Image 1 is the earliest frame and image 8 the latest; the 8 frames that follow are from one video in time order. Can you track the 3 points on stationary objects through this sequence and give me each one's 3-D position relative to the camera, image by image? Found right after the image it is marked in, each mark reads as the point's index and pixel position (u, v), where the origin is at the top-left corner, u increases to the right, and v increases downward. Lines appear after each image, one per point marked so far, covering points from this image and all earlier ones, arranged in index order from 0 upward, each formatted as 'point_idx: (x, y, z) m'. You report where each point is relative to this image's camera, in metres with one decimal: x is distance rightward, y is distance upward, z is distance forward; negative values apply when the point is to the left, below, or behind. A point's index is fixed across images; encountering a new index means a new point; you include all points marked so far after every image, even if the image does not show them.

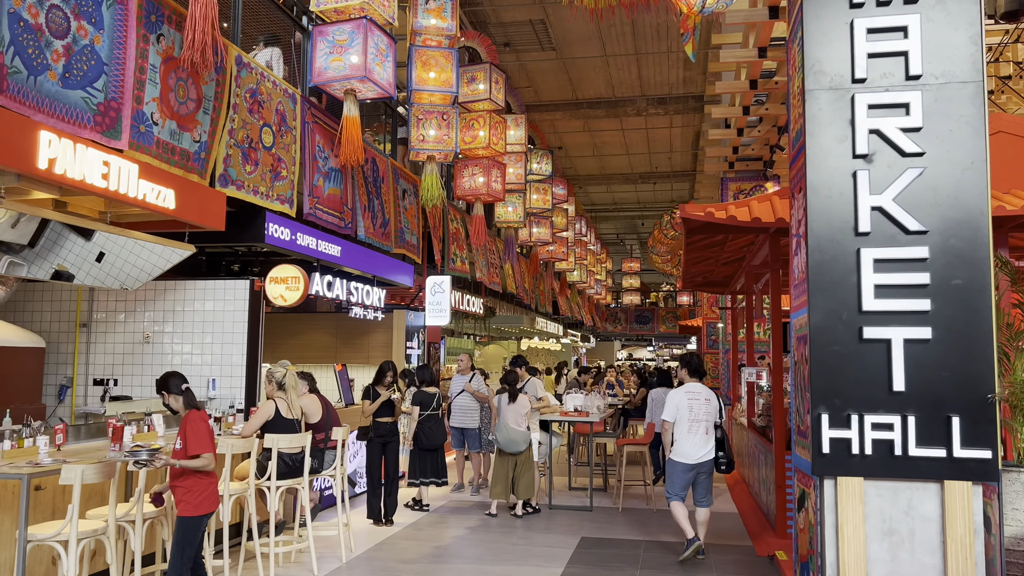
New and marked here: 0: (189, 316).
0: (-3.1, -0.3, +7.7) m
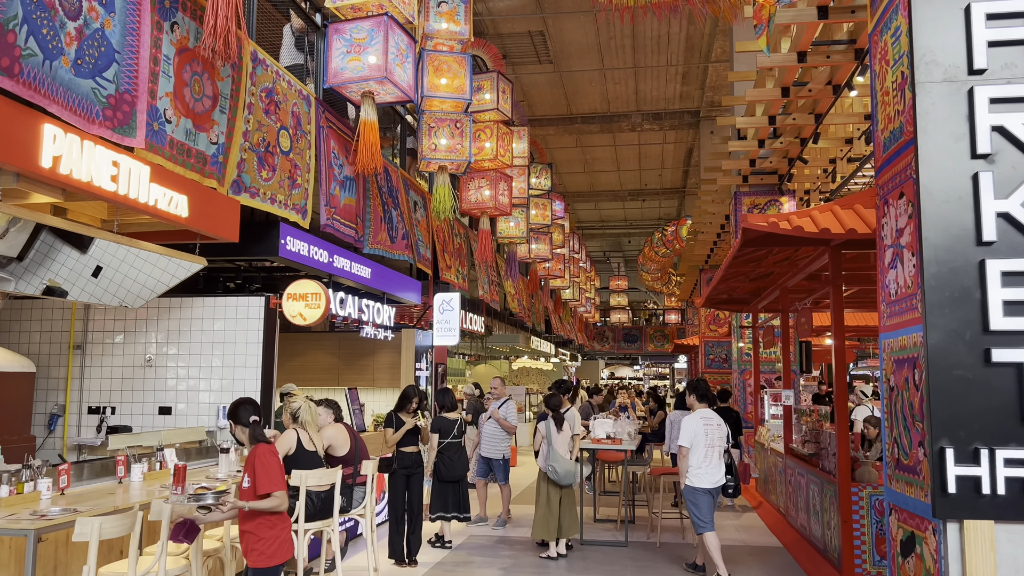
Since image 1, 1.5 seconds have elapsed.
0: (-2.9, -0.4, +7.1) m
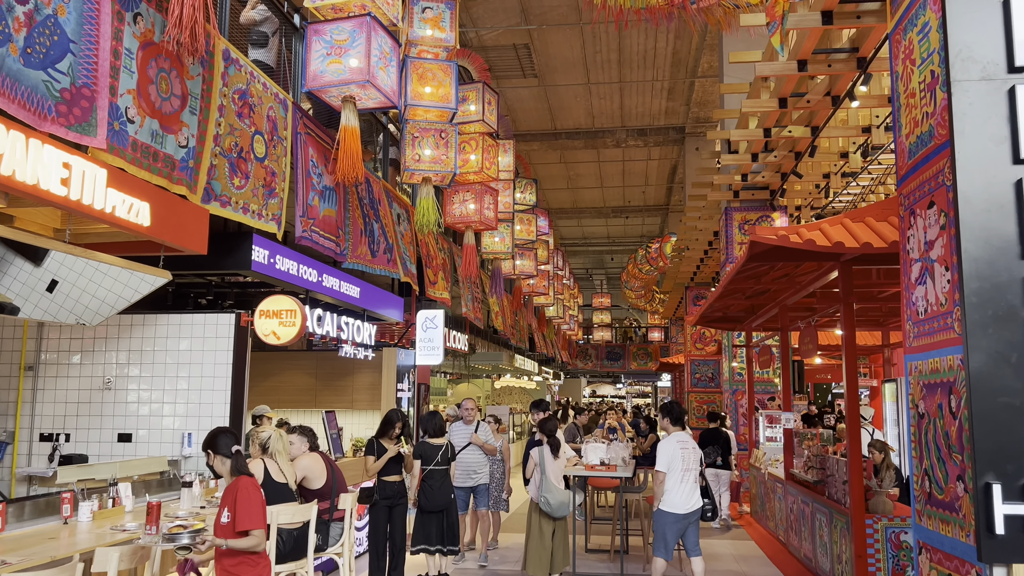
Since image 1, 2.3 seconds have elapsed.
0: (-3.0, -0.6, +6.7) m
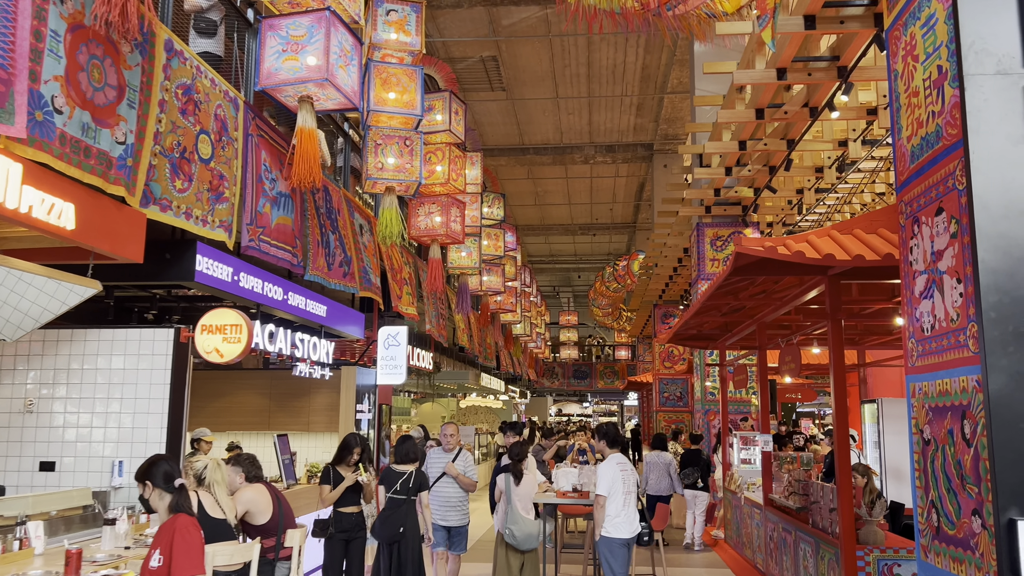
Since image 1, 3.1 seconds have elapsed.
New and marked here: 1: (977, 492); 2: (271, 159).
0: (-3.2, -0.7, +6.1) m
1: (+1.7, -0.7, +2.9) m
2: (-1.7, +0.9, +5.8) m
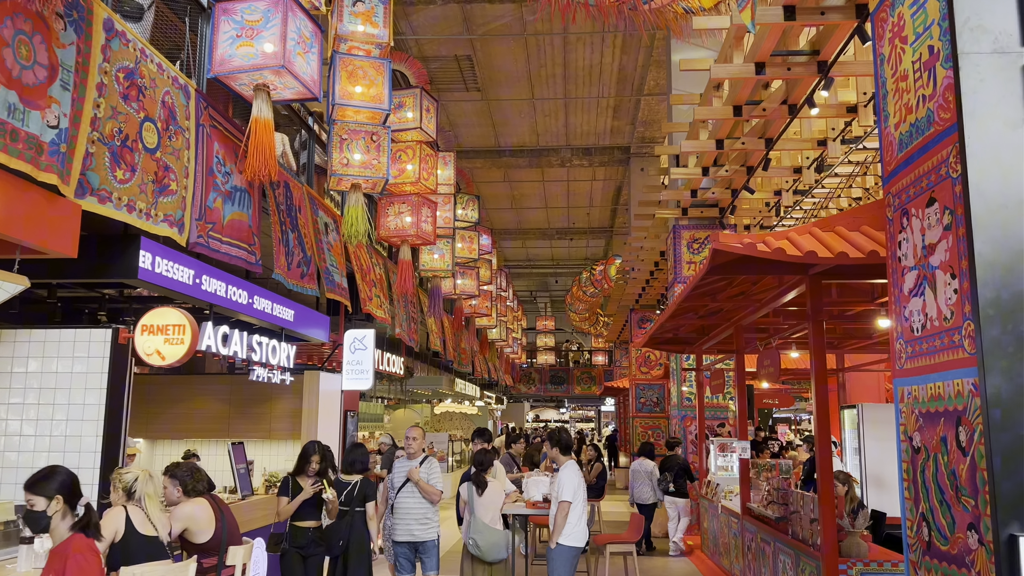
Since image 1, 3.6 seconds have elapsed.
0: (-3.4, -0.7, +5.8) m
1: (+1.5, -0.7, +2.7) m
2: (-2.0, +0.9, +5.5) m
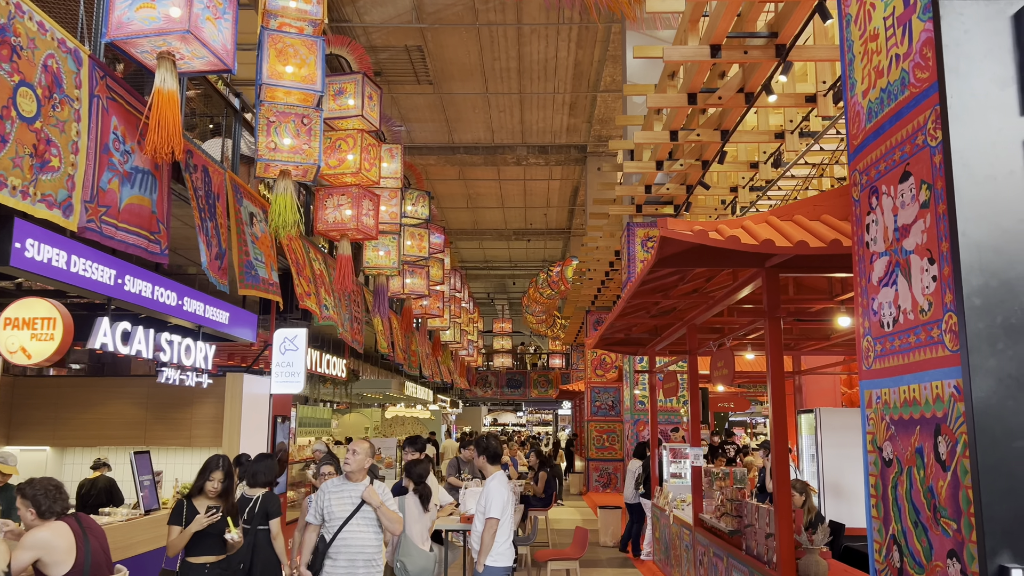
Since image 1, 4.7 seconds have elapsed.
0: (-3.9, -0.6, +5.1) m
1: (+1.2, -0.7, +2.3) m
2: (-2.4, +1.0, +4.9) m
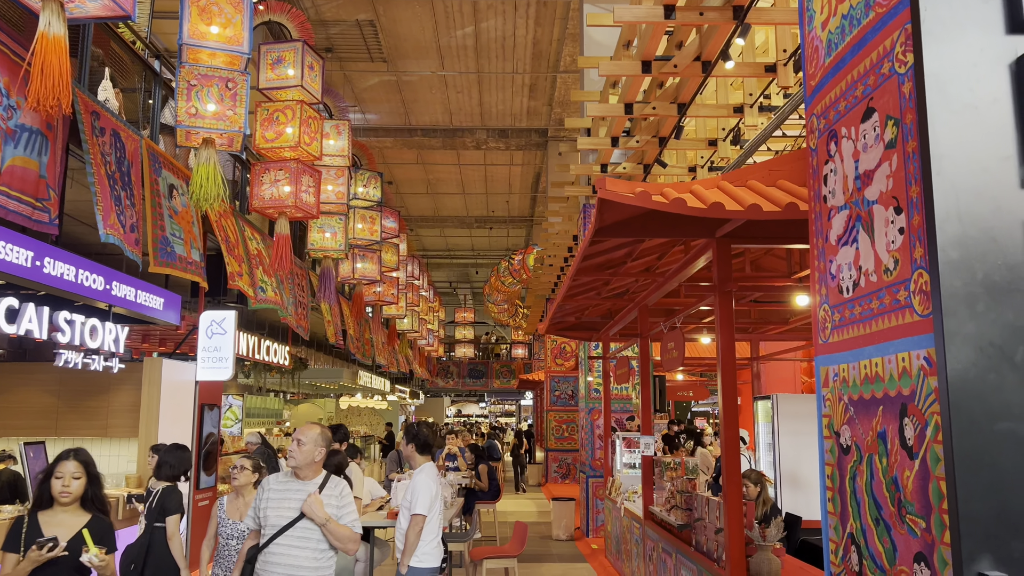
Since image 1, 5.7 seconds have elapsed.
0: (-4.3, -0.5, +4.6) m
1: (+1.0, -0.6, +1.9) m
2: (-2.7, +1.1, +4.4) m
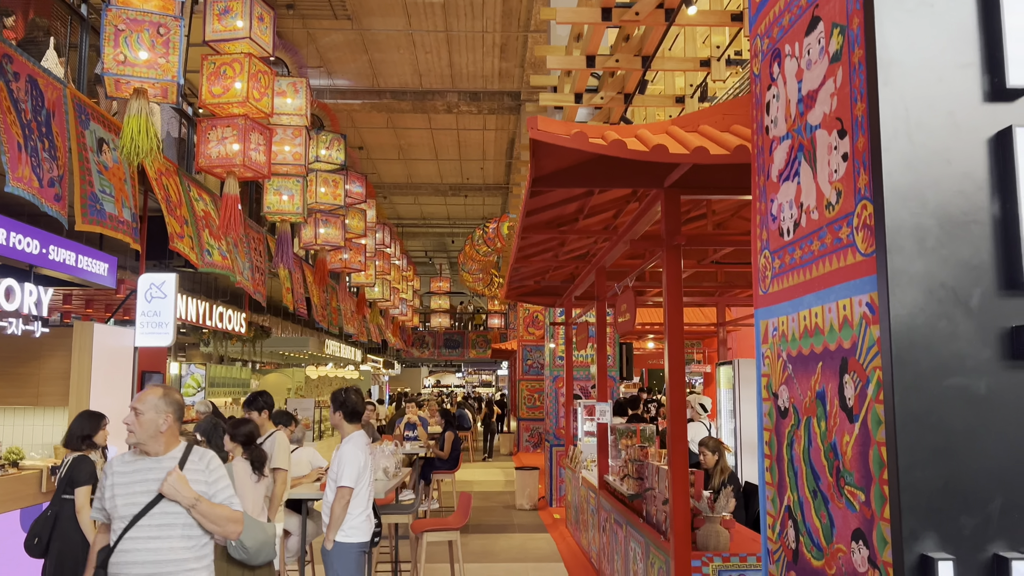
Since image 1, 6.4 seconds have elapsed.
0: (-4.6, -0.2, +4.2) m
1: (+0.7, -0.4, +1.6) m
2: (-3.0, +1.4, +4.0) m
